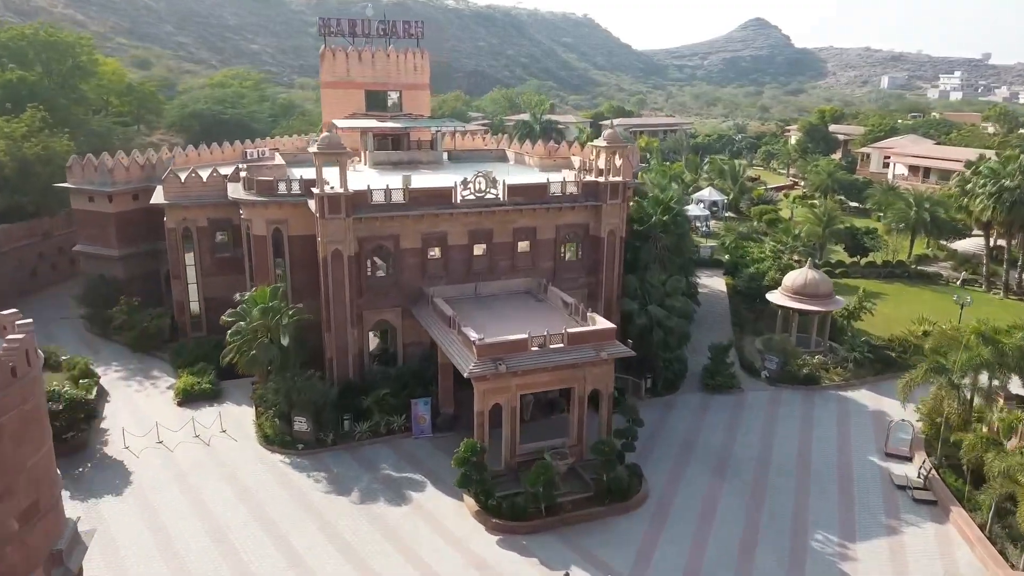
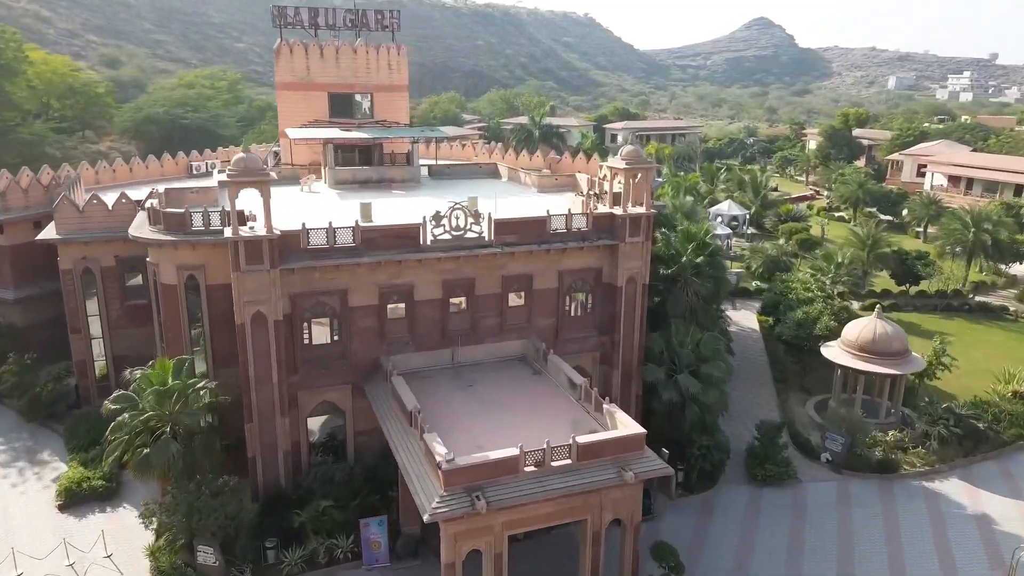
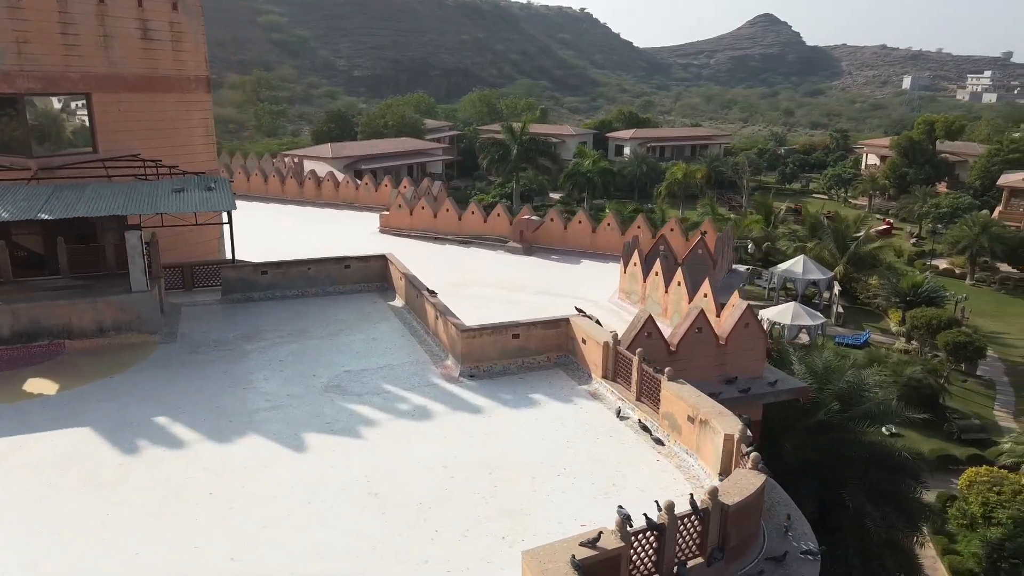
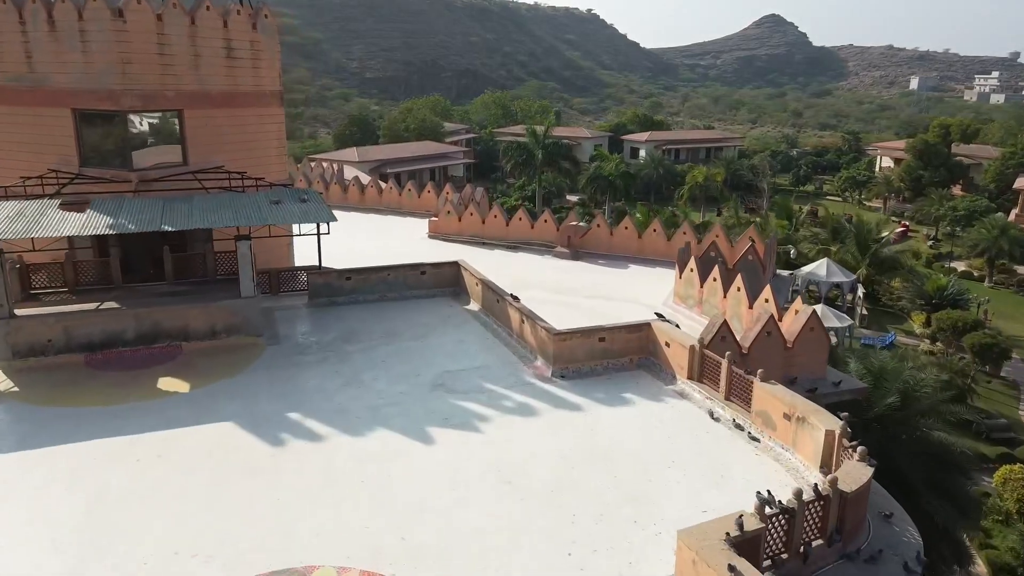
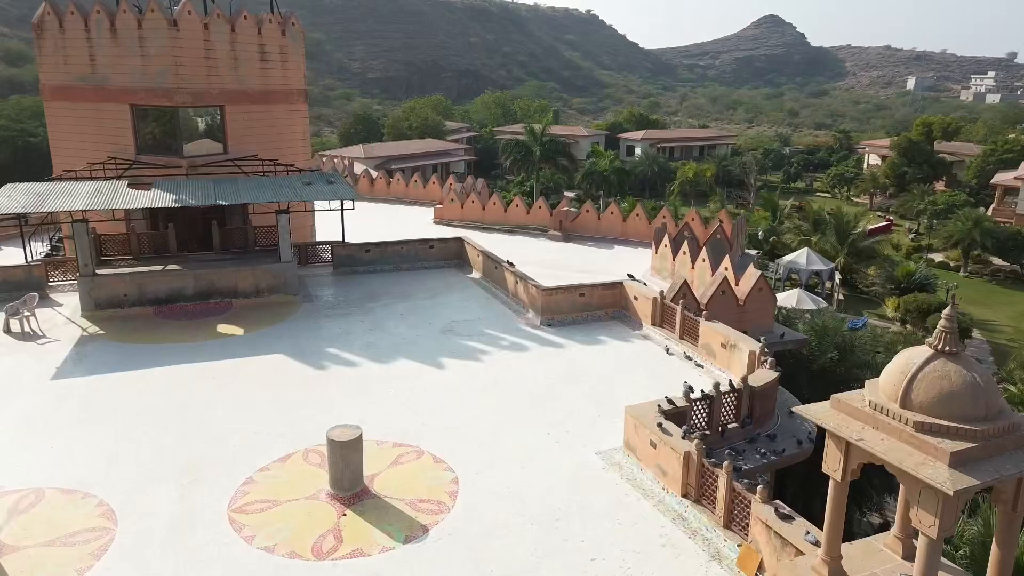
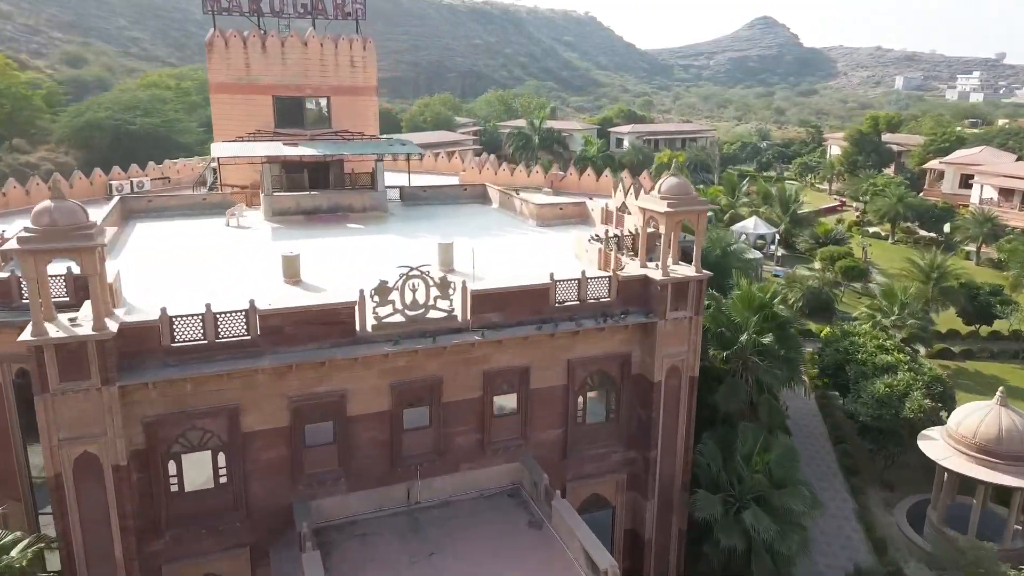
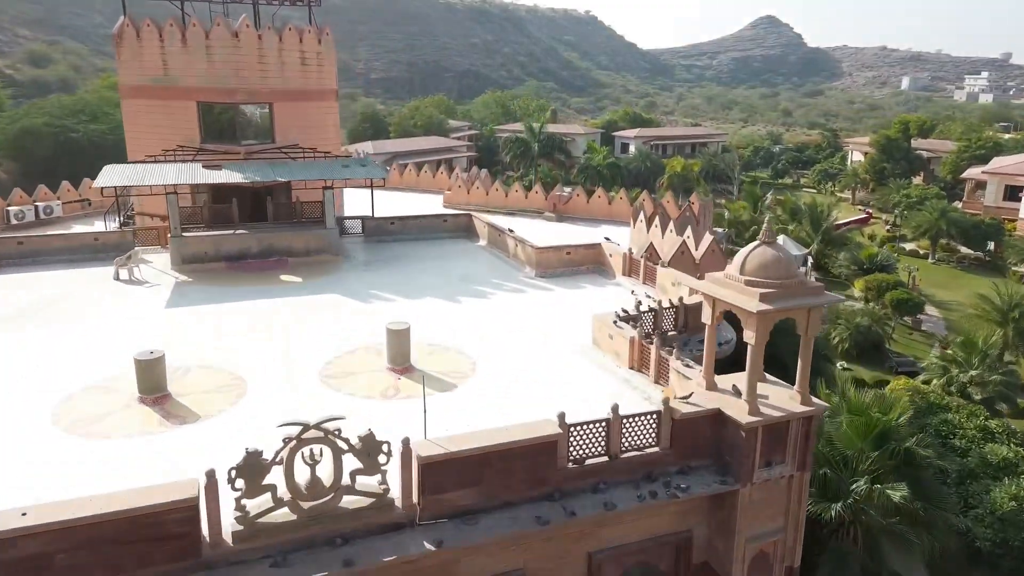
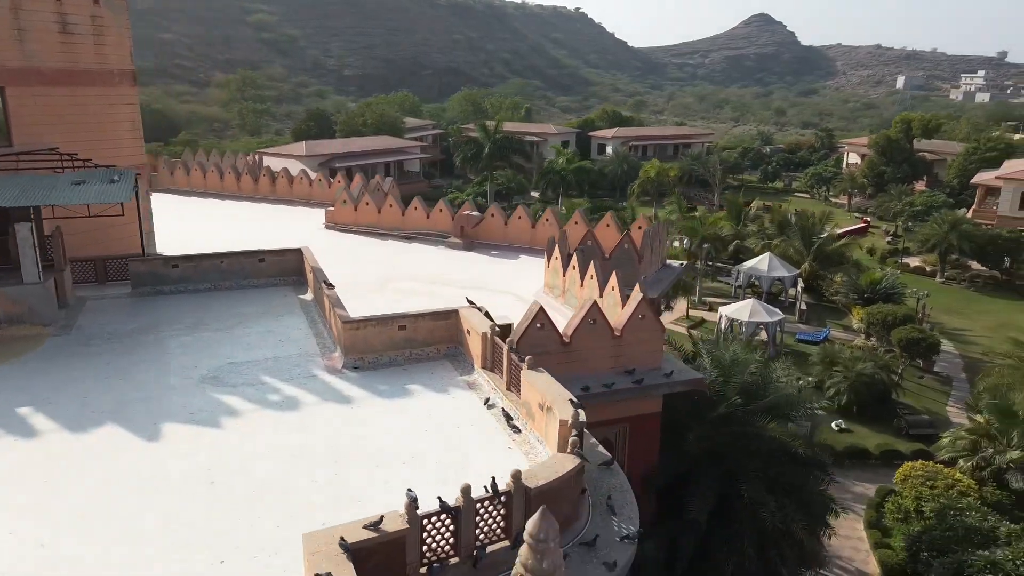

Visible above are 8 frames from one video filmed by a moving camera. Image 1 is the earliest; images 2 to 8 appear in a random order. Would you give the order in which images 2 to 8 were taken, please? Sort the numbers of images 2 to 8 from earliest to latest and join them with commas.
2, 6, 7, 5, 4, 3, 8
